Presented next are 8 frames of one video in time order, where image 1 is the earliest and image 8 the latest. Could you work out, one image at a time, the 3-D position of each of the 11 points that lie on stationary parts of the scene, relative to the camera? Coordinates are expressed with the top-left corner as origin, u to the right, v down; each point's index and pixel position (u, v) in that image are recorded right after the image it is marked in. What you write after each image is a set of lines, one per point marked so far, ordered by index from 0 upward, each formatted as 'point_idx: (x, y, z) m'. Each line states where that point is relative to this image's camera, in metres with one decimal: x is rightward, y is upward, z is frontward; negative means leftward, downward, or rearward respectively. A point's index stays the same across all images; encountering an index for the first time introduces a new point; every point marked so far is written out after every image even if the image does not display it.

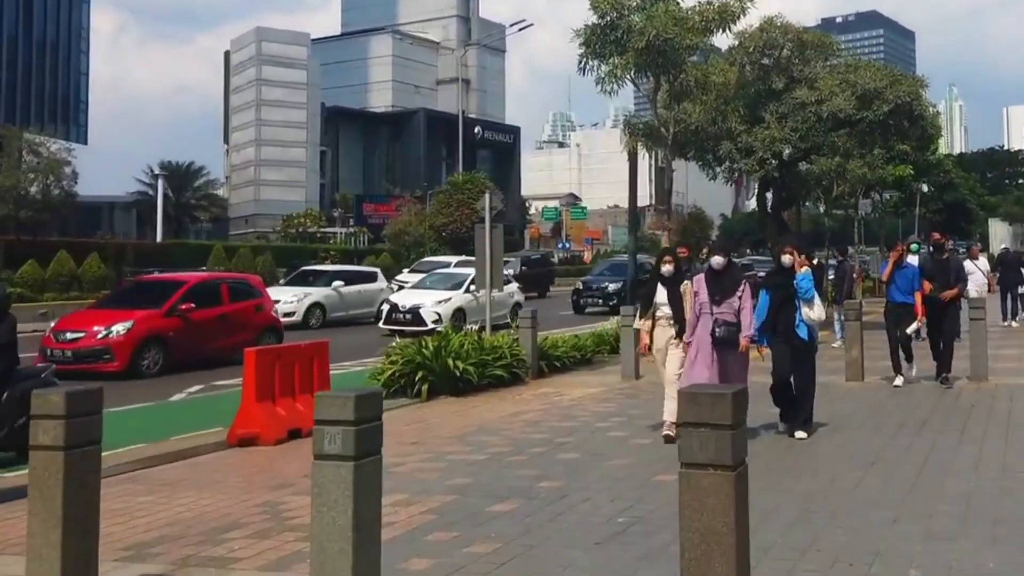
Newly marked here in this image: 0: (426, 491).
0: (-0.6, -1.5, +8.6) m
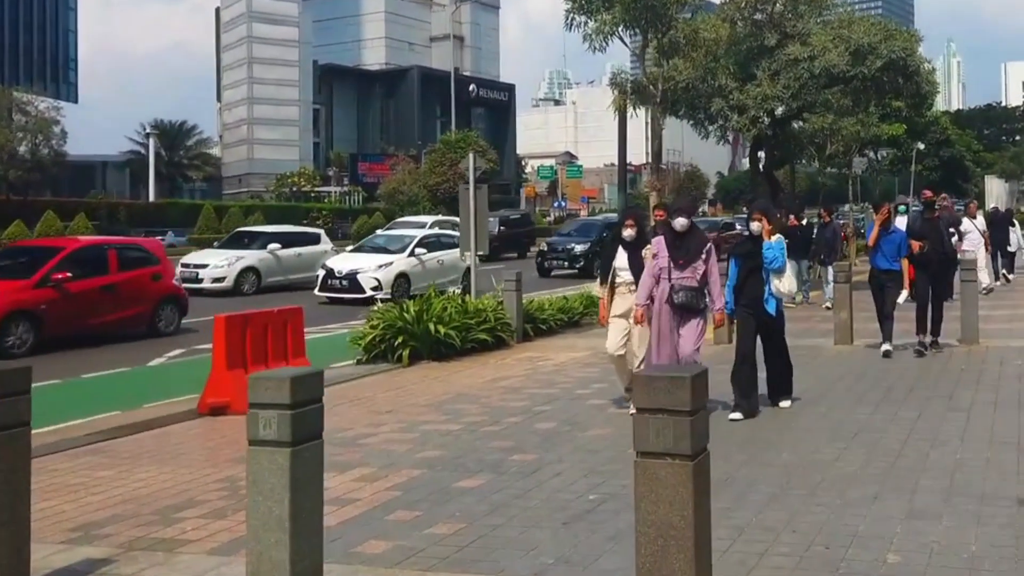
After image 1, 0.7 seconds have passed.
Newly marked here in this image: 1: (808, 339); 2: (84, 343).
0: (-0.8, -1.2, +8.4) m
1: (+4.0, -0.7, +16.1) m
2: (-5.9, -0.8, +16.6) m
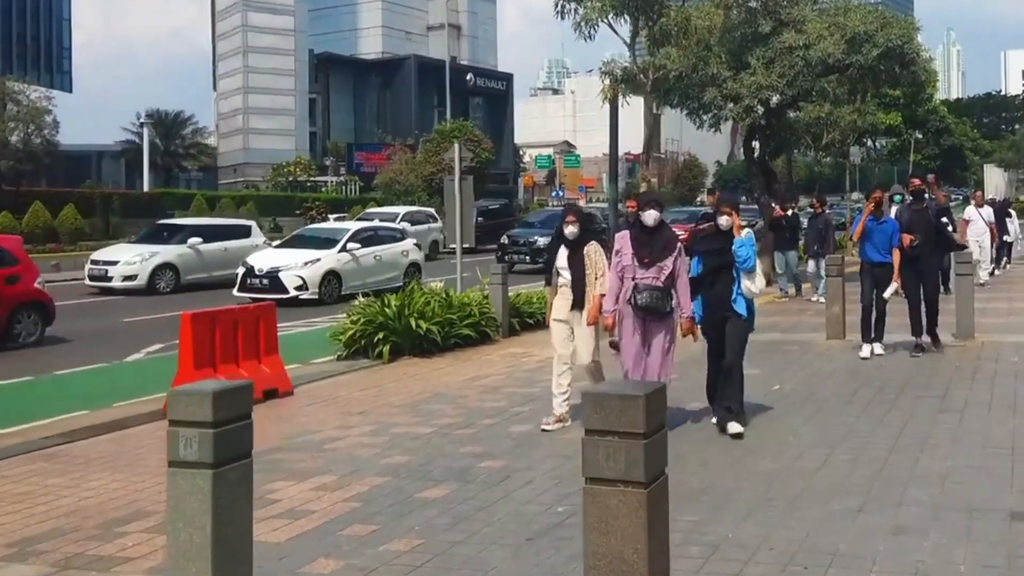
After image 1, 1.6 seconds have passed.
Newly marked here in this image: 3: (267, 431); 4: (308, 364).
0: (-1.0, -1.2, +8.0) m
1: (+3.7, -0.6, +15.7) m
2: (-6.1, -0.7, +16.2) m
3: (-2.0, -1.2, +9.7) m
4: (-2.5, -0.9, +15.0) m
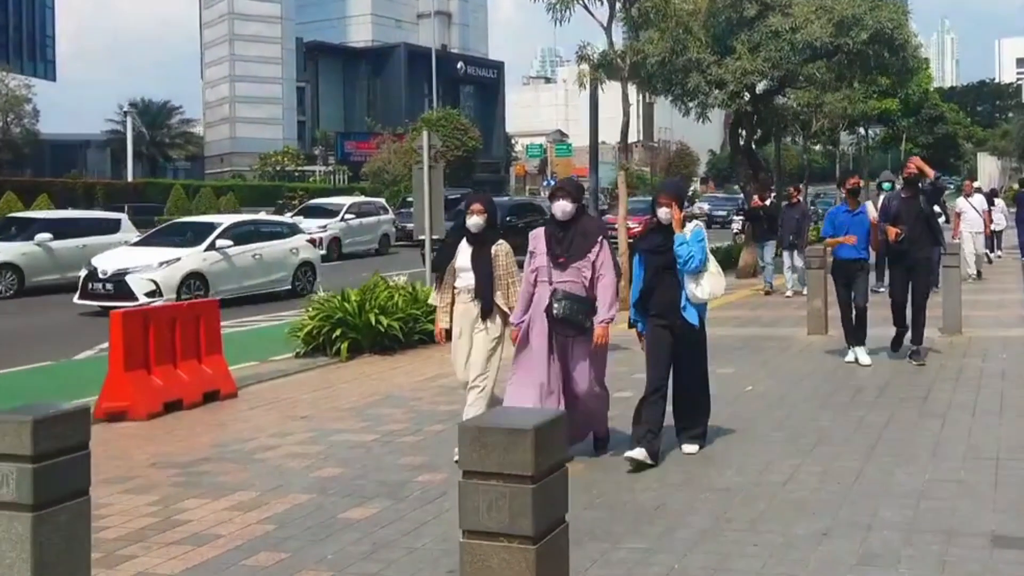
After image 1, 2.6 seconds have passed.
0: (-1.4, -1.2, +7.3) m
1: (+3.3, -0.5, +15.0) m
2: (-6.5, -0.6, +15.5) m
3: (-2.3, -1.1, +9.1) m
4: (-2.9, -0.9, +14.3) m
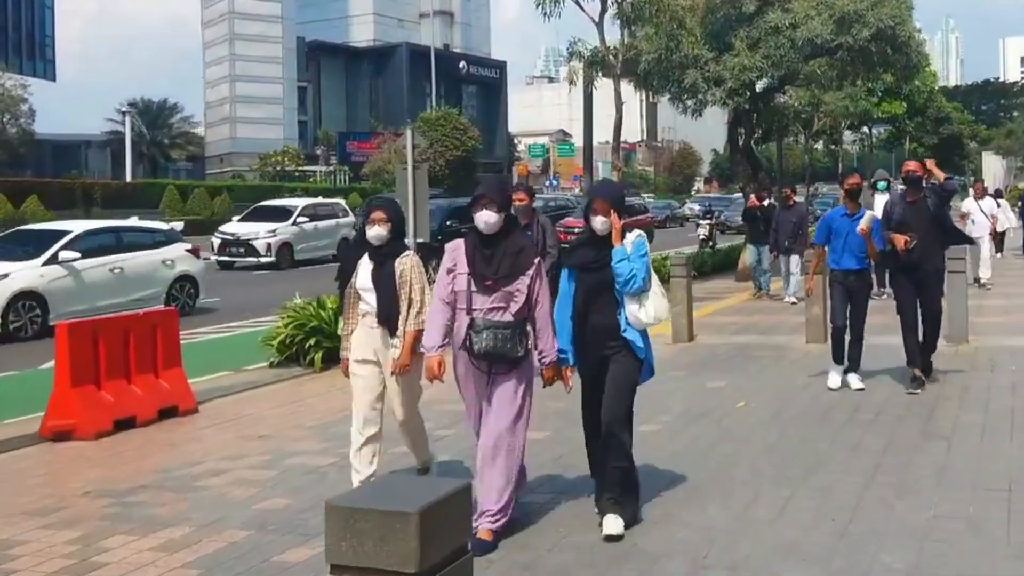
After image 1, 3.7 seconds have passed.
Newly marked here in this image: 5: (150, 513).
0: (-1.6, -1.3, +6.6) m
1: (+3.2, -0.6, +14.4) m
2: (-6.7, -0.7, +14.8) m
3: (-2.6, -1.2, +8.4) m
4: (-3.1, -0.9, +13.6) m
5: (-2.1, -1.3, +6.9) m
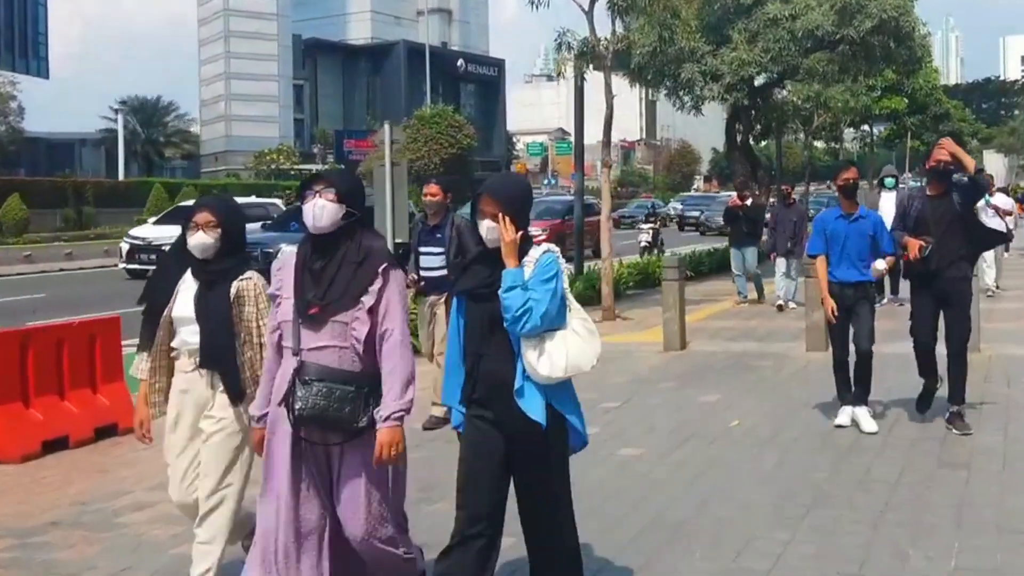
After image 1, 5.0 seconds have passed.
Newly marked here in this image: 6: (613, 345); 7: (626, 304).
0: (-1.8, -1.3, +5.7) m
1: (+2.9, -0.6, +13.5) m
2: (-6.9, -0.8, +13.9) m
3: (-2.8, -1.3, +7.5) m
4: (-3.3, -1.0, +12.7) m
5: (-2.3, -1.3, +6.0) m
6: (+1.2, -0.6, +13.8) m
7: (+1.7, -0.2, +18.4) m
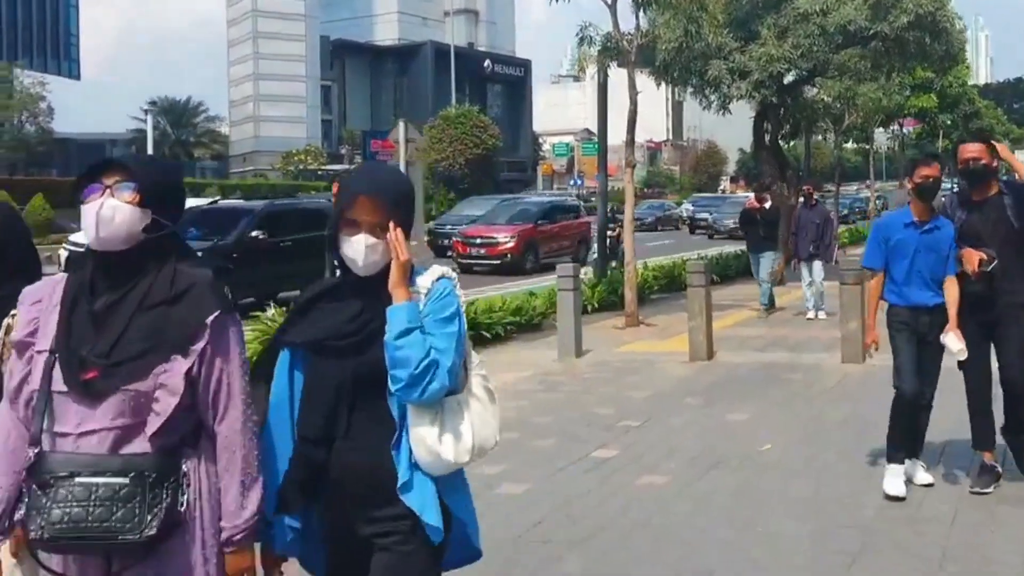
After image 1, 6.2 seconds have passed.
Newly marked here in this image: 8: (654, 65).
0: (-1.8, -1.4, +5.1) m
1: (+3.1, -0.7, +12.7) m
2: (-6.7, -0.8, +13.4) m
3: (-2.7, -1.3, +6.9) m
4: (-3.2, -1.1, +12.1) m
5: (-2.3, -1.4, +5.4) m
6: (+1.3, -0.7, +13.1) m
7: (+2.0, -0.3, +17.7) m
8: (+2.4, +3.7, +19.9) m
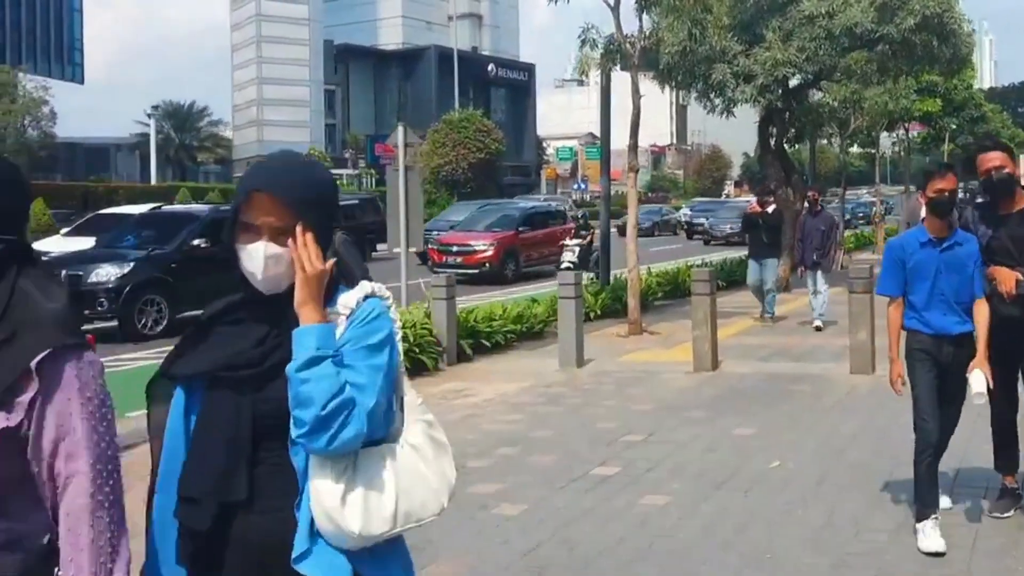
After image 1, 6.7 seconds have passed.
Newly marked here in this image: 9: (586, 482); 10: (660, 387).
0: (-1.8, -1.5, +4.8) m
1: (+3.1, -0.8, +12.4) m
2: (-6.7, -0.9, +13.1) m
3: (-2.7, -1.4, +6.6) m
4: (-3.2, -1.1, +11.8) m
5: (-2.3, -1.5, +5.1) m
6: (+1.3, -0.8, +12.8) m
7: (+2.0, -0.4, +17.4) m
8: (+2.4, +3.6, +19.6) m
9: (+0.4, -1.2, +7.4) m
10: (+1.4, -0.9, +11.2) m
